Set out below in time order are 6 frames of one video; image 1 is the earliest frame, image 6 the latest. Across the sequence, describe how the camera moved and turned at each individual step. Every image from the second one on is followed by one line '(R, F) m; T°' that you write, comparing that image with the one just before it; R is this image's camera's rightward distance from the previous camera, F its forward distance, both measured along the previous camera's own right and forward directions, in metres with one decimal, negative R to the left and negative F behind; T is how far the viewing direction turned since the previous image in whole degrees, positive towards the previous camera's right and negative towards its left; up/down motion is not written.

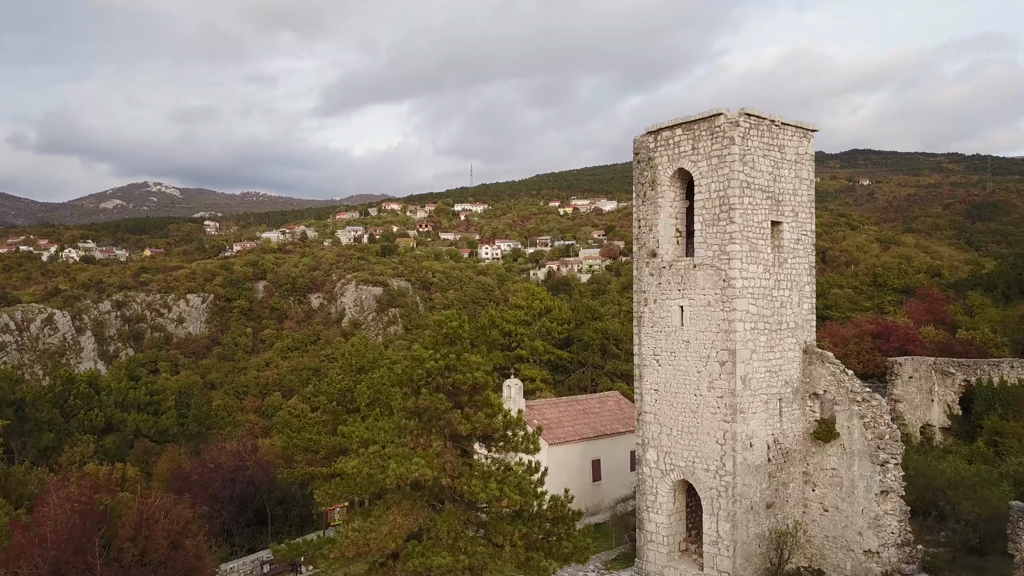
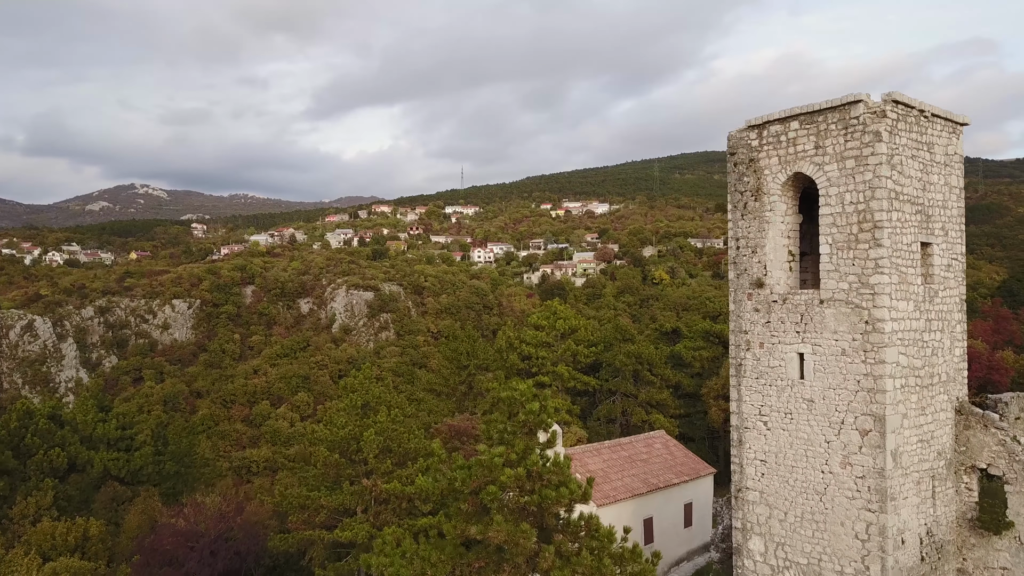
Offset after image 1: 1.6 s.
(-0.8, +2.8) m; +1°
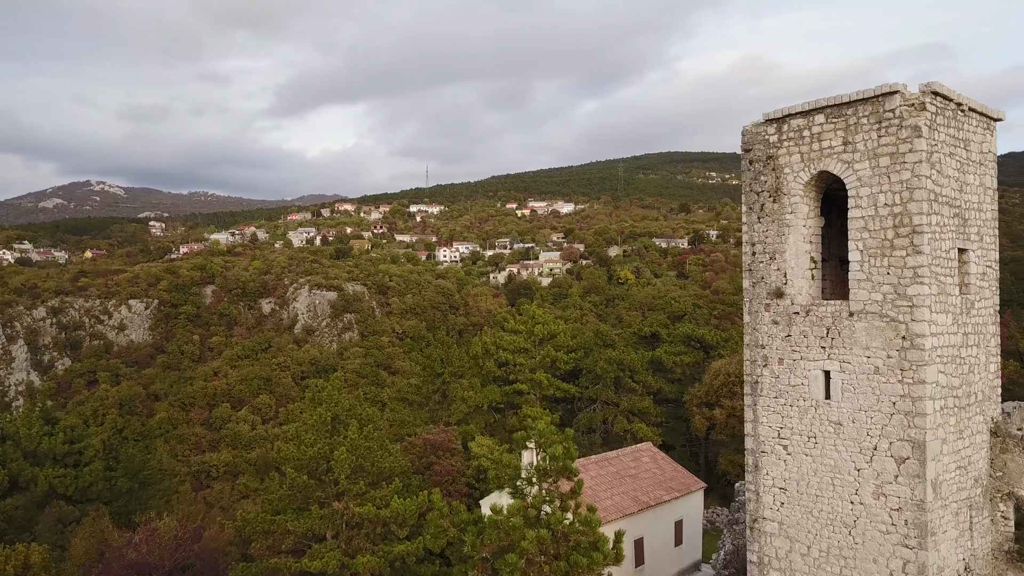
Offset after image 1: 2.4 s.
(-0.3, +1.0) m; +3°
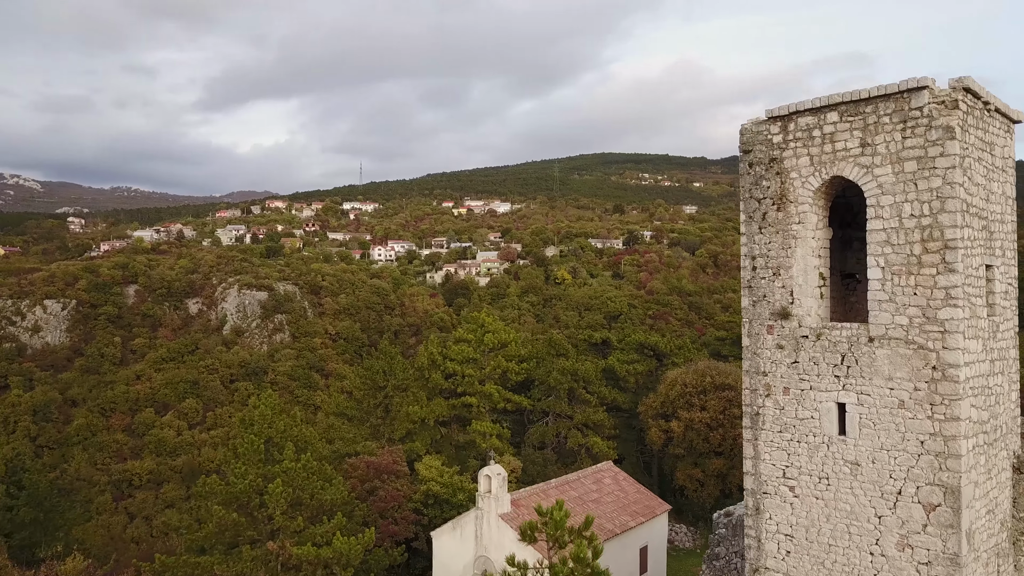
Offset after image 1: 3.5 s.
(-0.3, +1.2) m; +5°
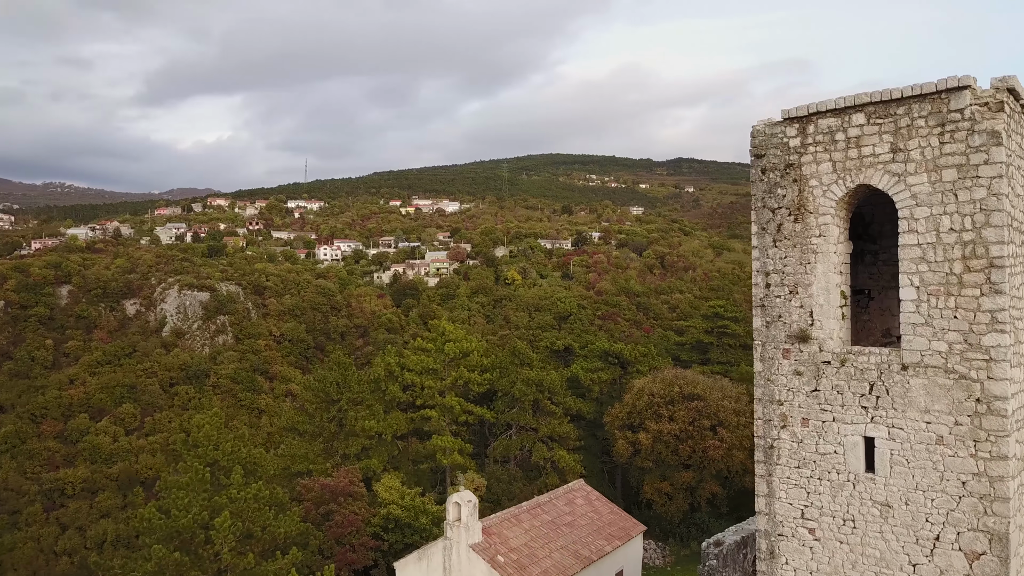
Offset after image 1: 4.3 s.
(-0.3, +0.9) m; +4°
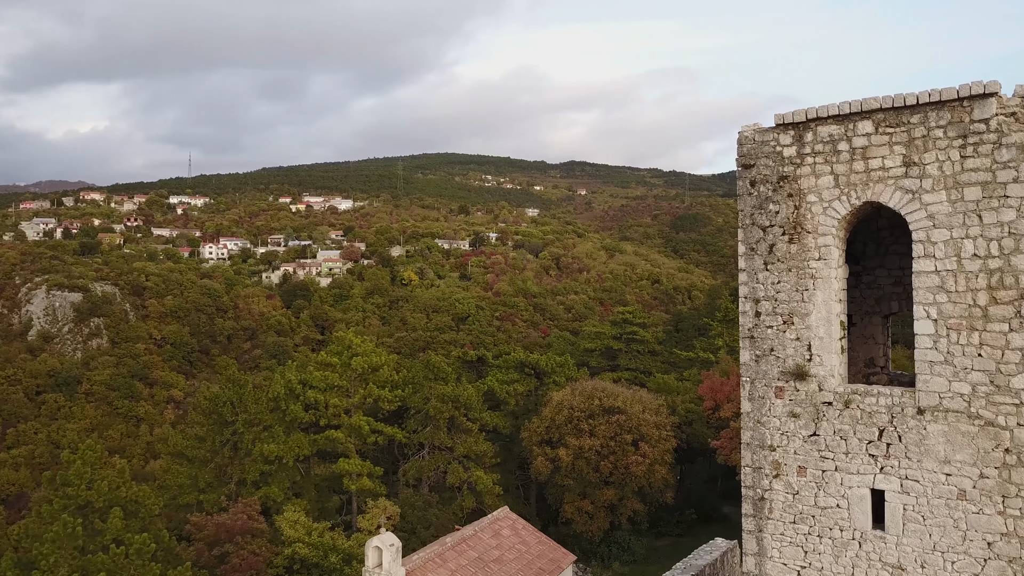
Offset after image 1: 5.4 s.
(-0.4, +1.2) m; +8°
